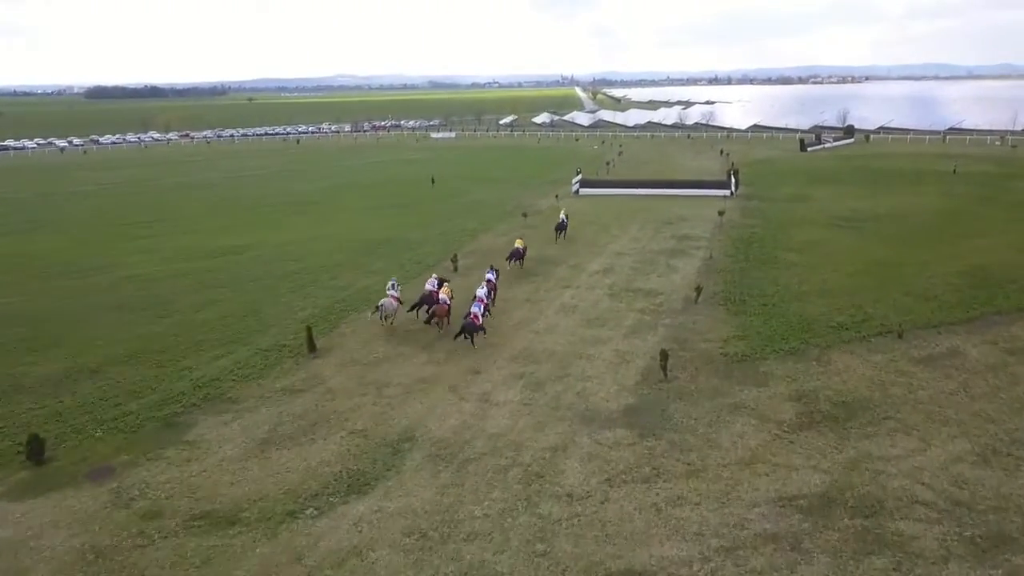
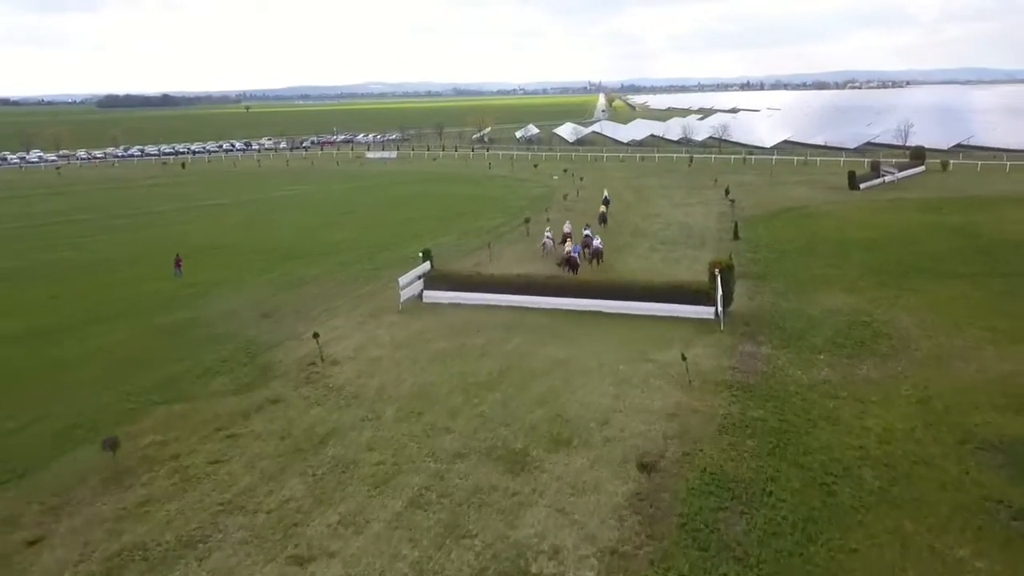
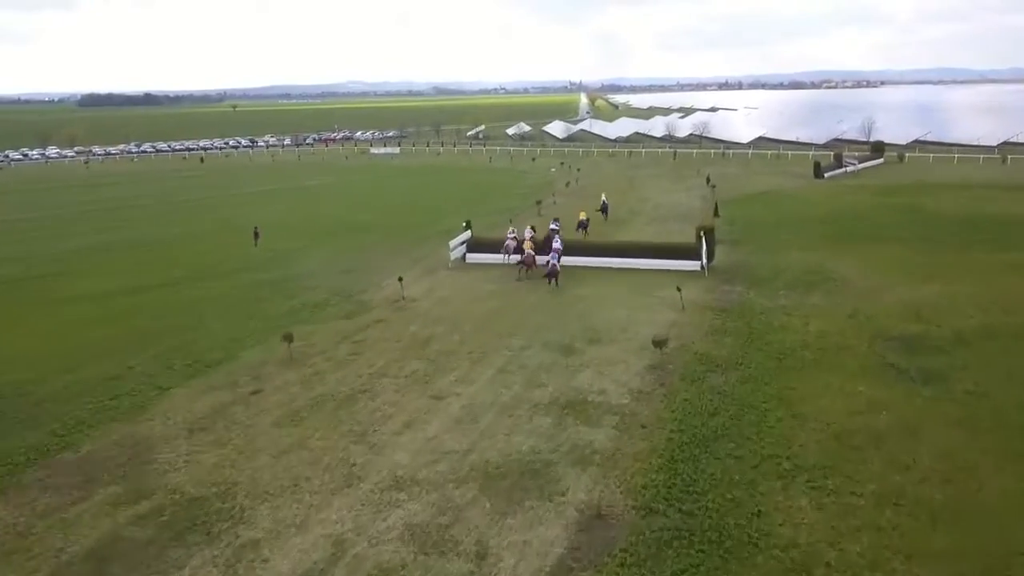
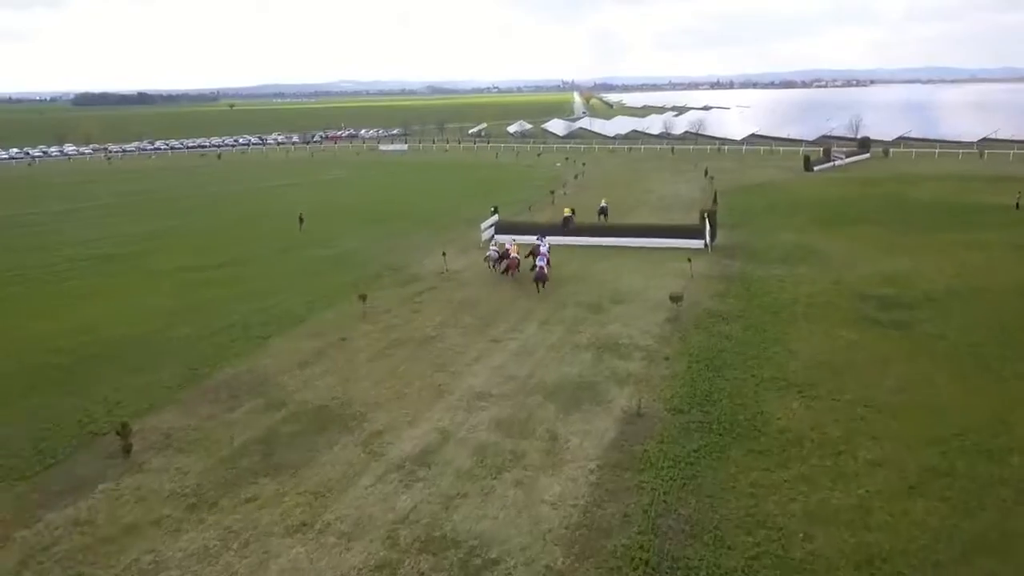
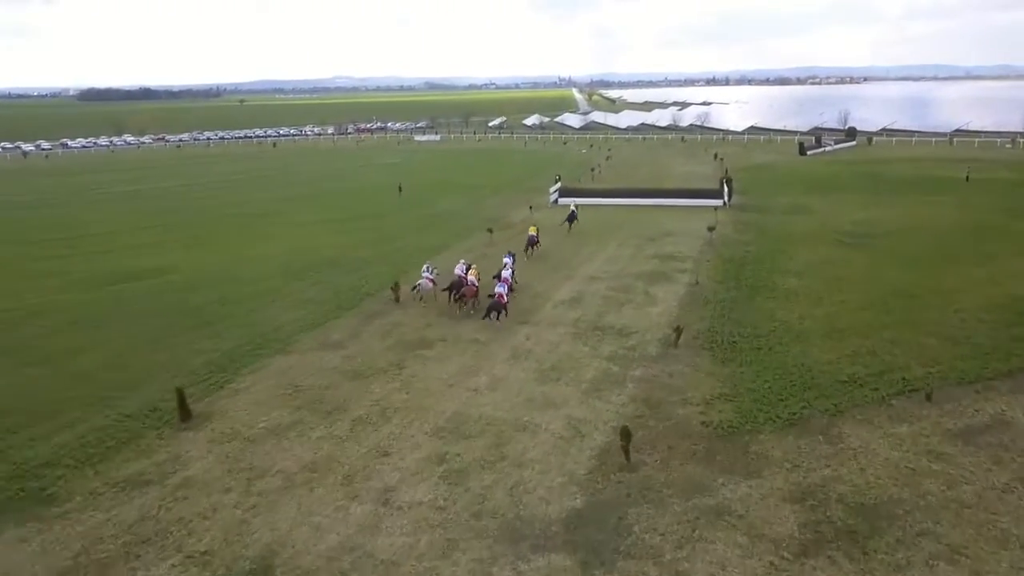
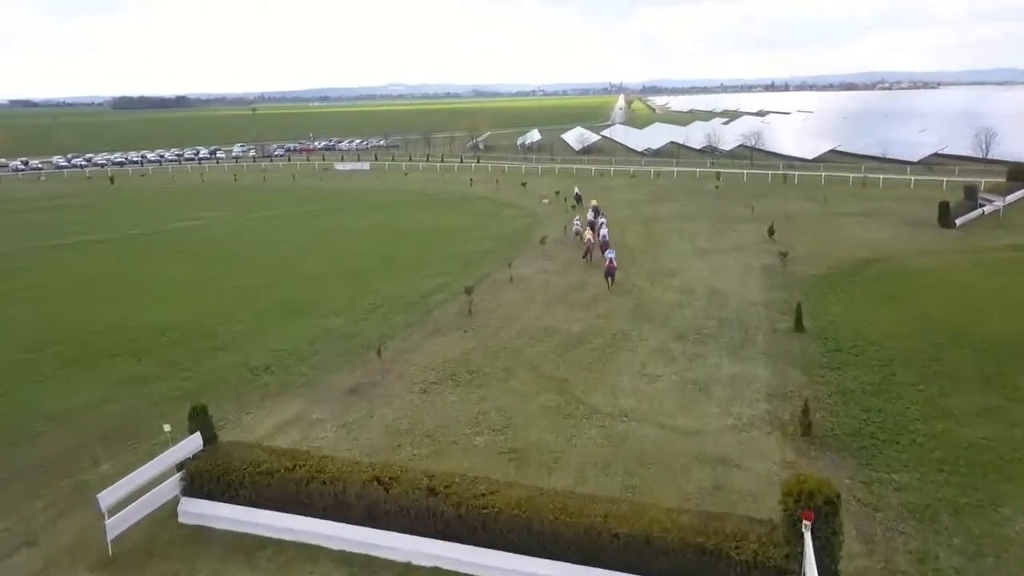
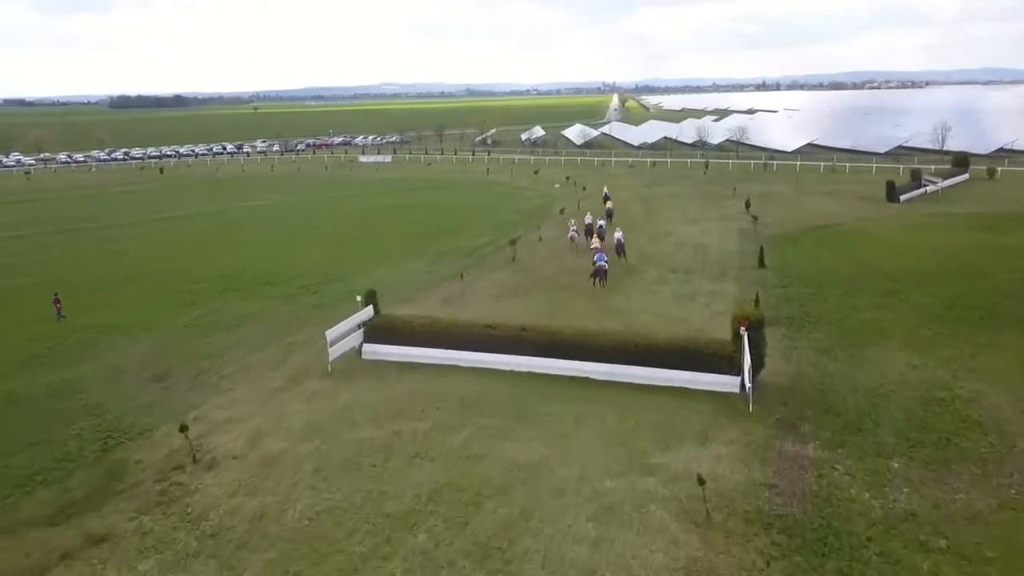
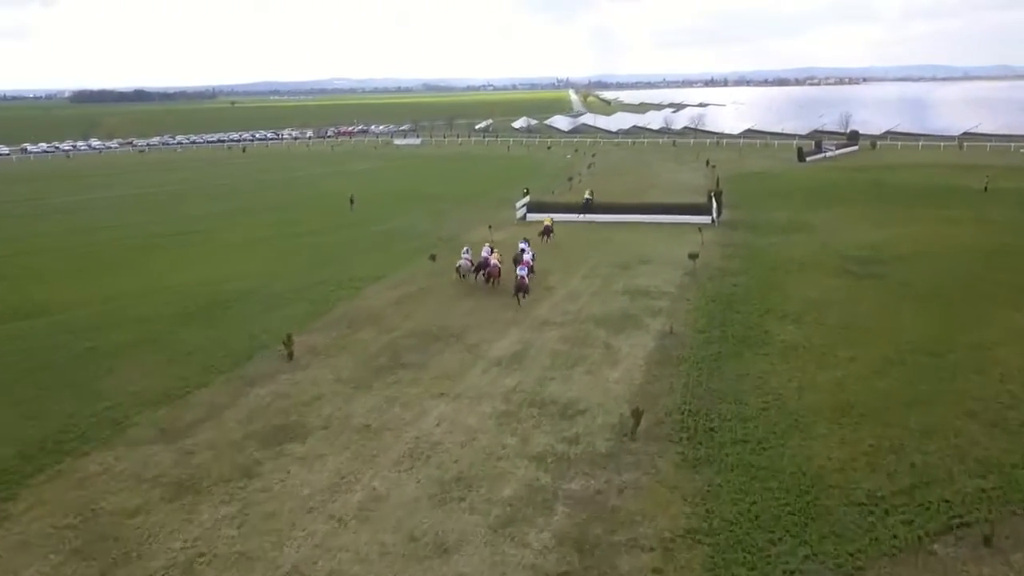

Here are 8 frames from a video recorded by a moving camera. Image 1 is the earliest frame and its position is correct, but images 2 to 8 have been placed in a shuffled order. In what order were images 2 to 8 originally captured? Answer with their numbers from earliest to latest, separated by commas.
5, 8, 4, 3, 2, 7, 6
